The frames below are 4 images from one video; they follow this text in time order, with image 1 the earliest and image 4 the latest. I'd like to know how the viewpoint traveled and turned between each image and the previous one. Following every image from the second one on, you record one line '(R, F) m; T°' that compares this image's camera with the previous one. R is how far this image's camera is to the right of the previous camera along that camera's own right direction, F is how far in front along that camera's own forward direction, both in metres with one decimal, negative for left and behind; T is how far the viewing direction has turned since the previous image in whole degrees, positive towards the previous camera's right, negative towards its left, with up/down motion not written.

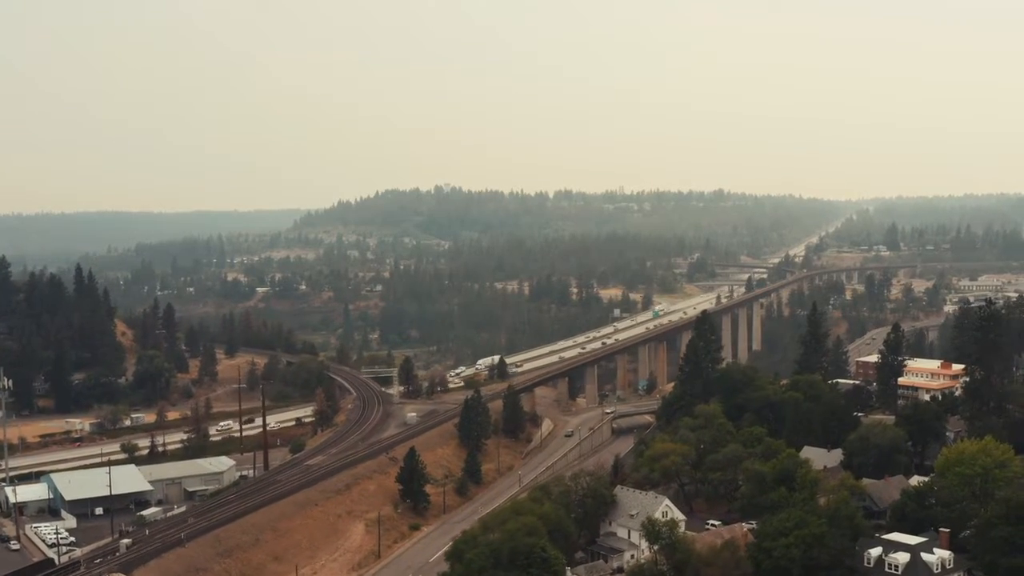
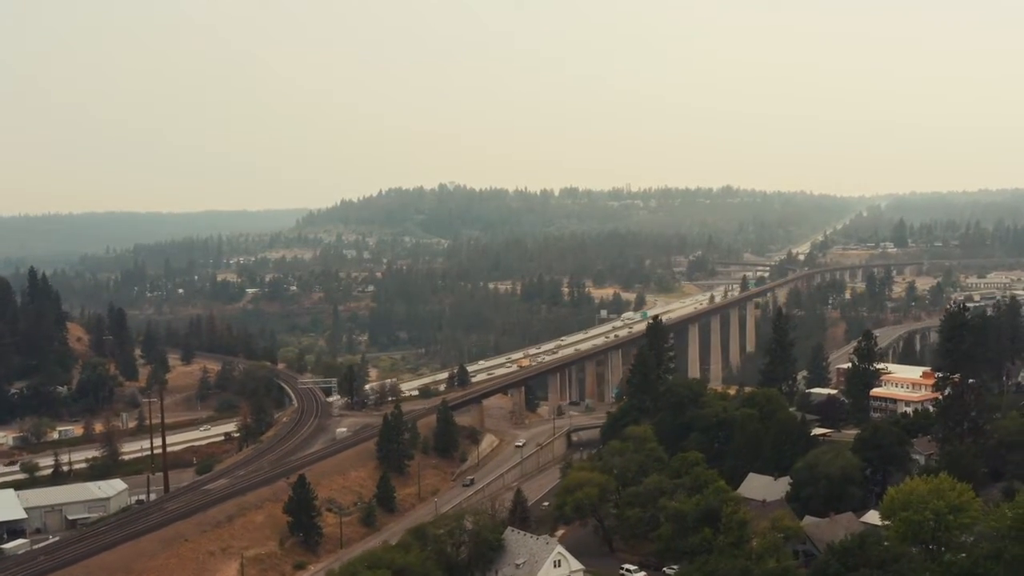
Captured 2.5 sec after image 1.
(+3.9, +4.9) m; -1°
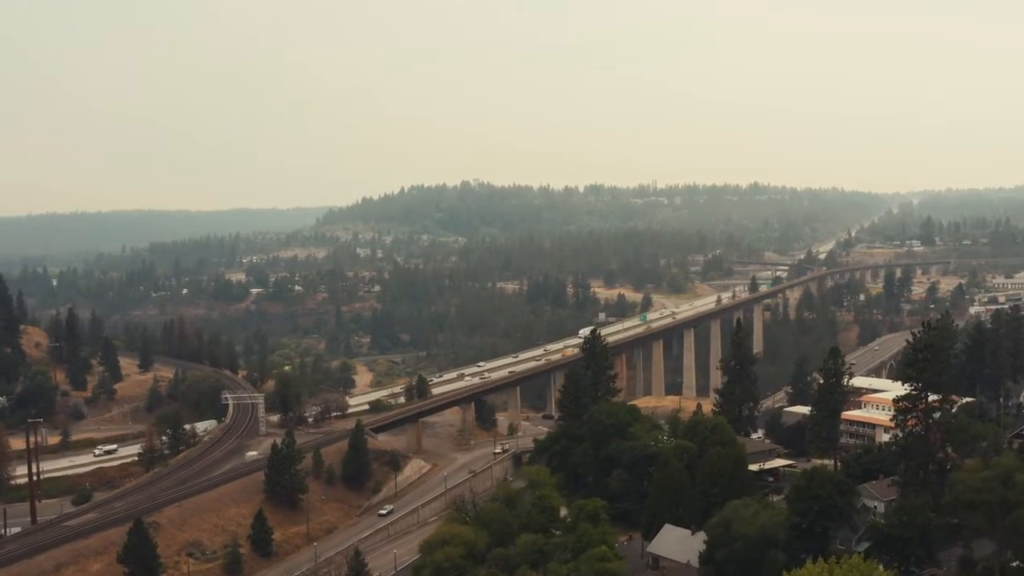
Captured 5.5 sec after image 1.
(+4.7, +5.7) m; -2°
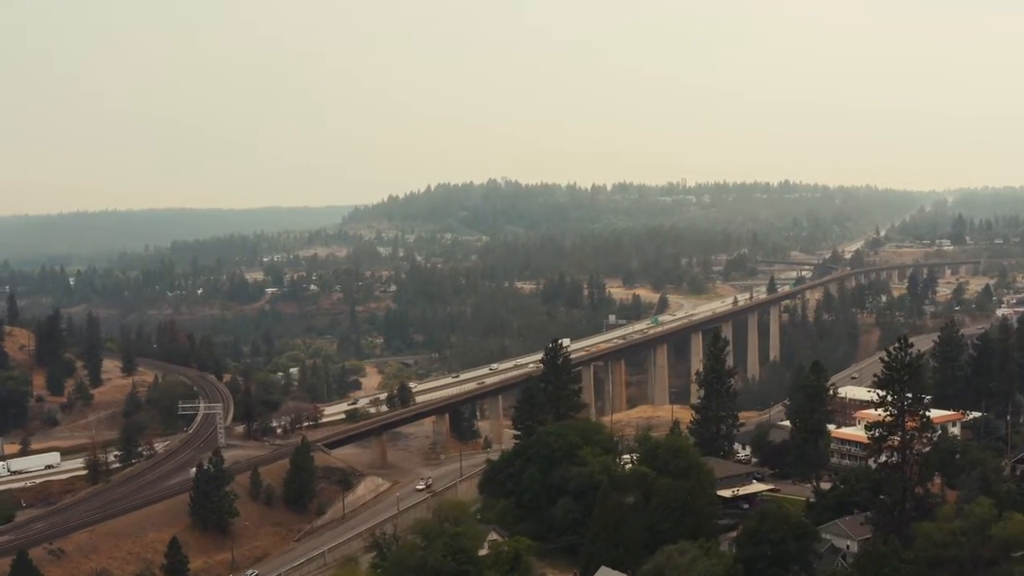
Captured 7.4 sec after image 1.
(+2.9, +3.4) m; -2°
